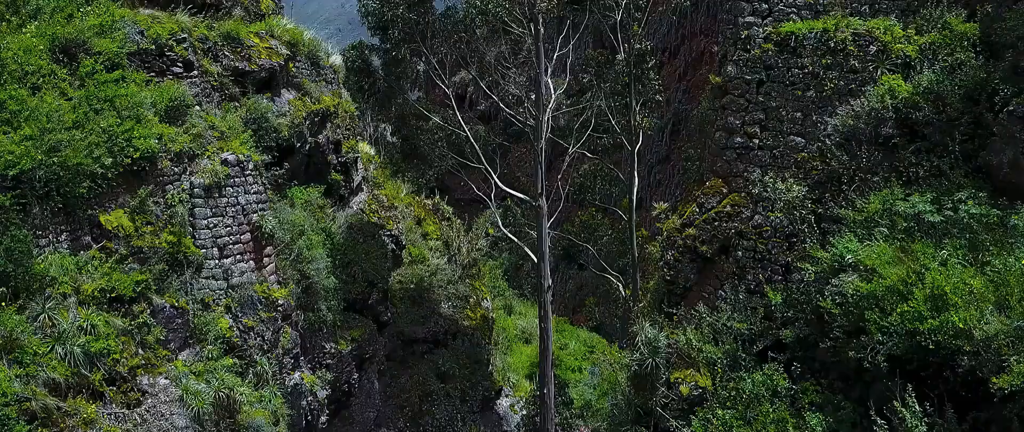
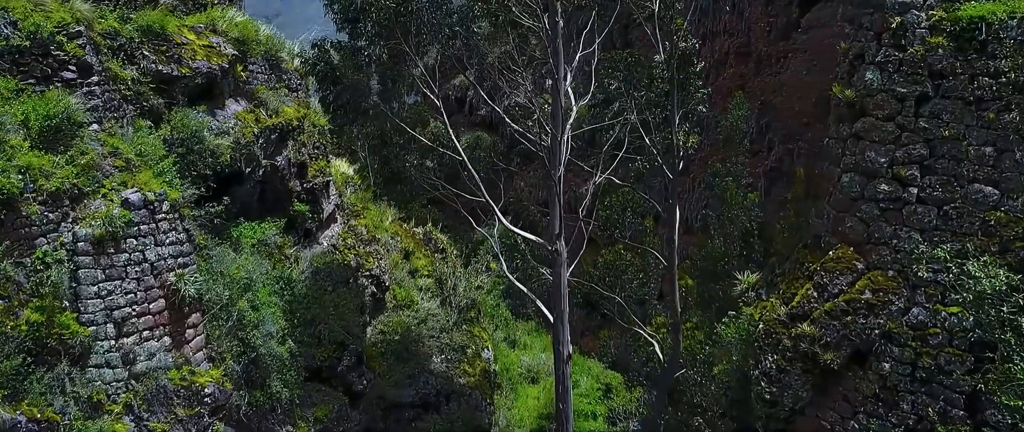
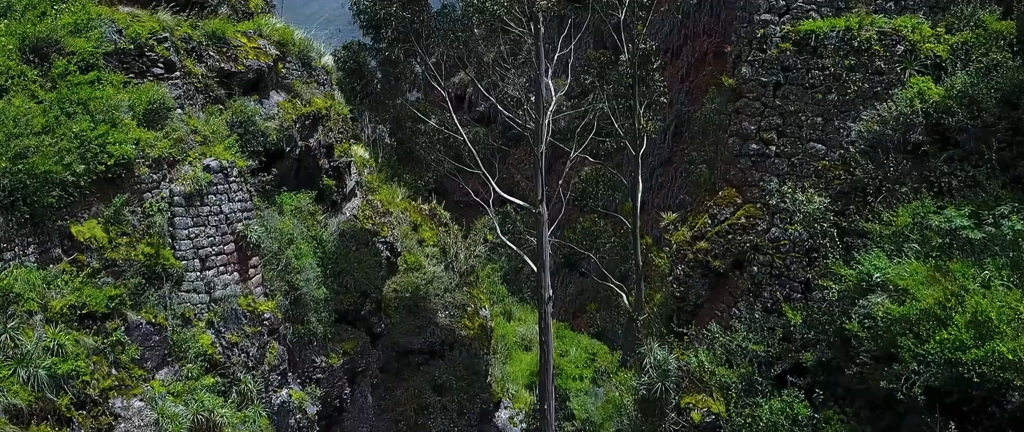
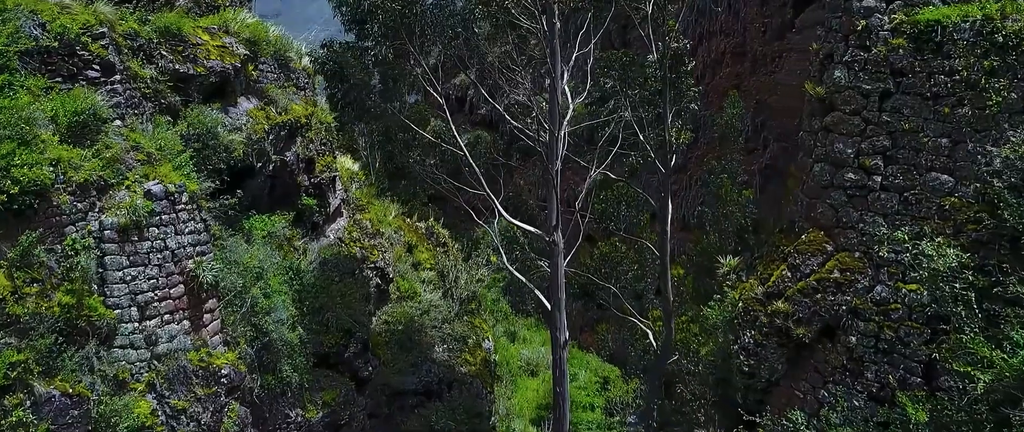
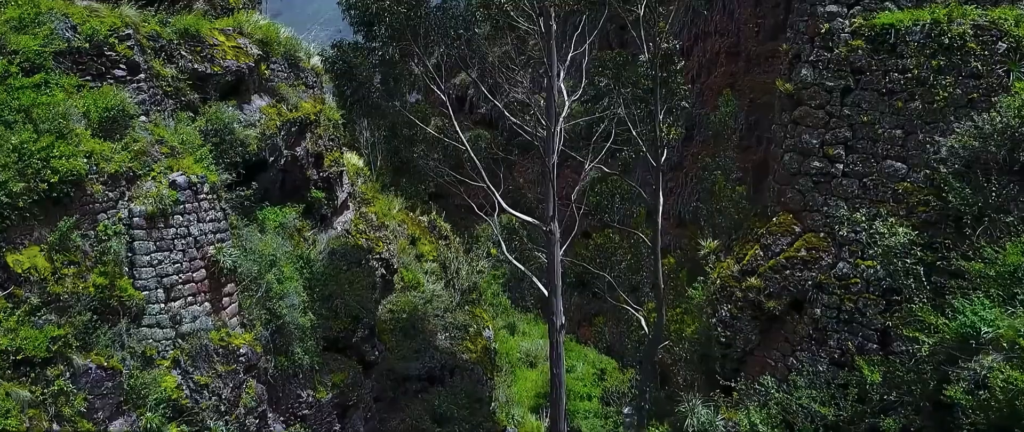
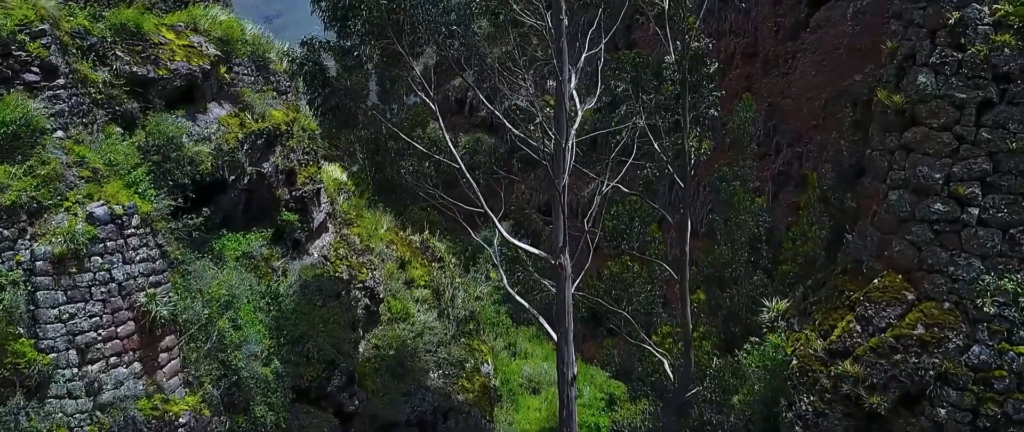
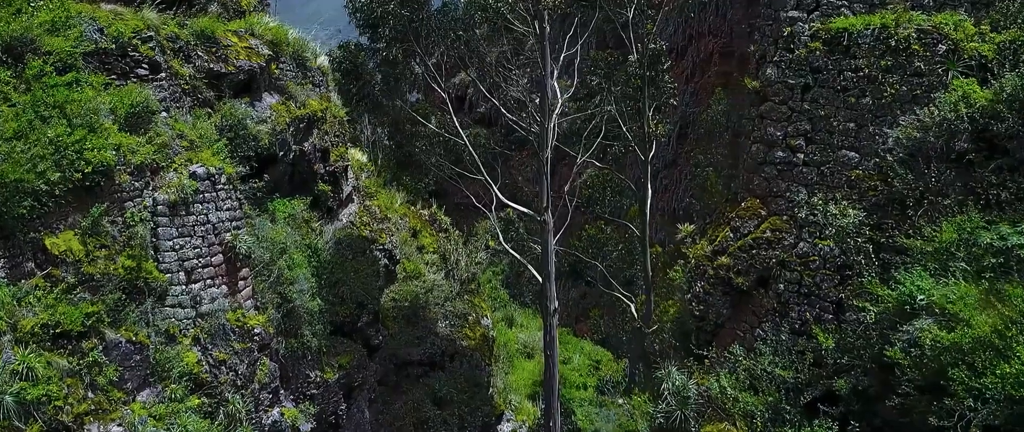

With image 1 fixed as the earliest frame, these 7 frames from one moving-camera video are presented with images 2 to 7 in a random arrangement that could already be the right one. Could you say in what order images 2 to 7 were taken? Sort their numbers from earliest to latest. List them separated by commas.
3, 7, 5, 4, 2, 6
